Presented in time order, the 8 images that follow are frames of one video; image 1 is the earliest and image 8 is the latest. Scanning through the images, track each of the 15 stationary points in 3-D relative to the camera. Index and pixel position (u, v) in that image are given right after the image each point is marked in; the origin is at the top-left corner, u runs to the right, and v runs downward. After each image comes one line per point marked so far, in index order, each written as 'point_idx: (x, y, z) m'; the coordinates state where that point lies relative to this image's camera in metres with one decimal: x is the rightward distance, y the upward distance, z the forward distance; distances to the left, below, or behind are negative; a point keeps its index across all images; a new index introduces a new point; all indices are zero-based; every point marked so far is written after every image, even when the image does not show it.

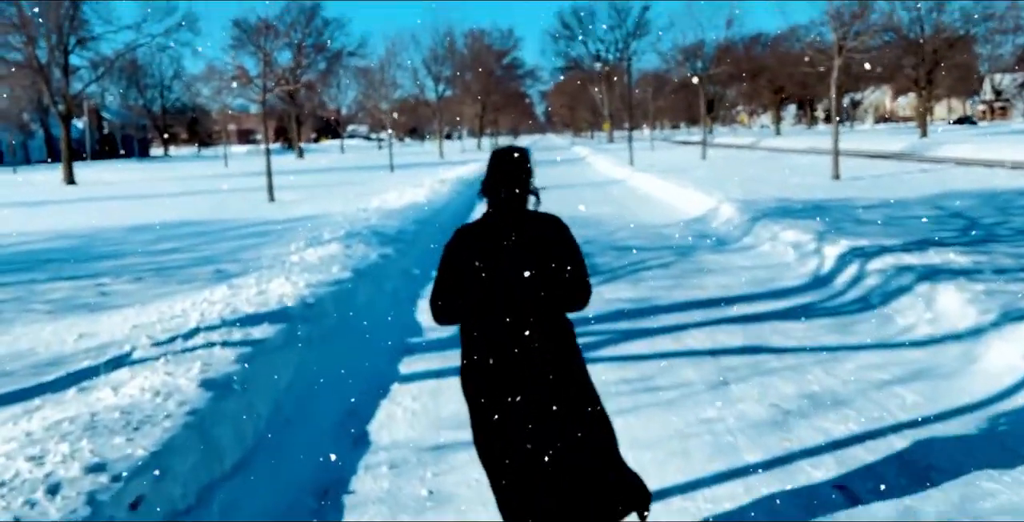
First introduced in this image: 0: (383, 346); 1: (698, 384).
0: (-1.0, -0.7, +6.5) m
1: (+1.3, -0.8, +5.6) m
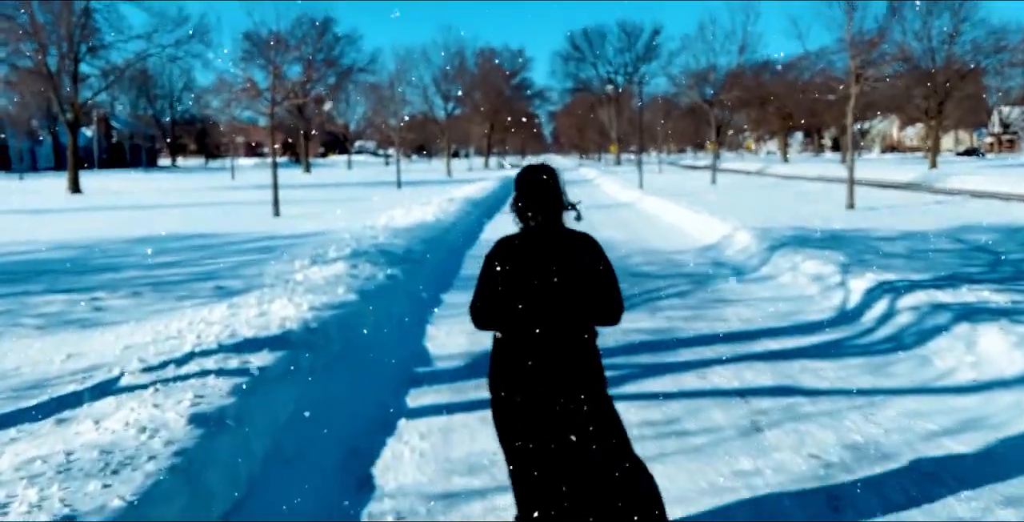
0: (-0.9, -0.9, +6.2) m
1: (+1.4, -1.1, +5.2) m
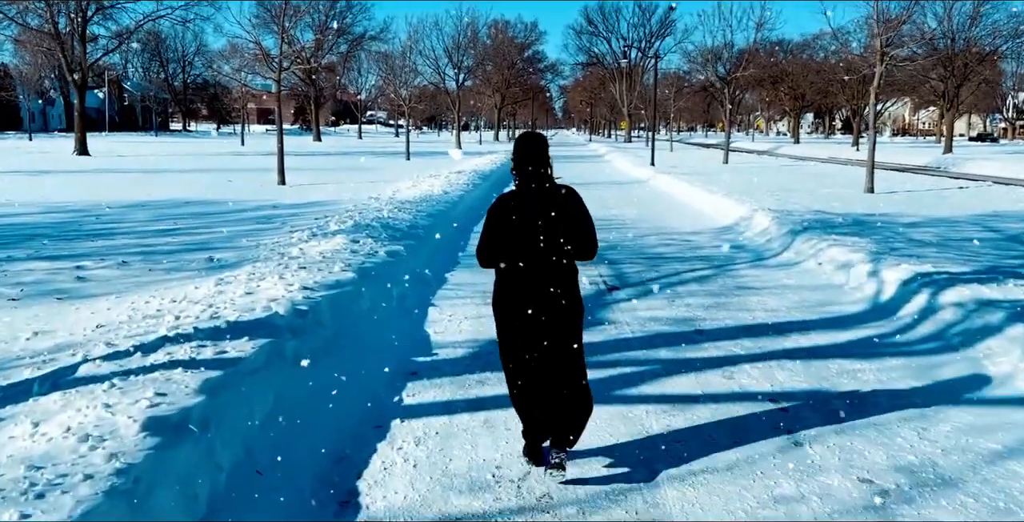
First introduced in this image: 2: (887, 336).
0: (-0.9, -0.7, +5.6) m
1: (+1.4, -1.0, +4.6) m
2: (+3.2, -0.6, +7.0) m
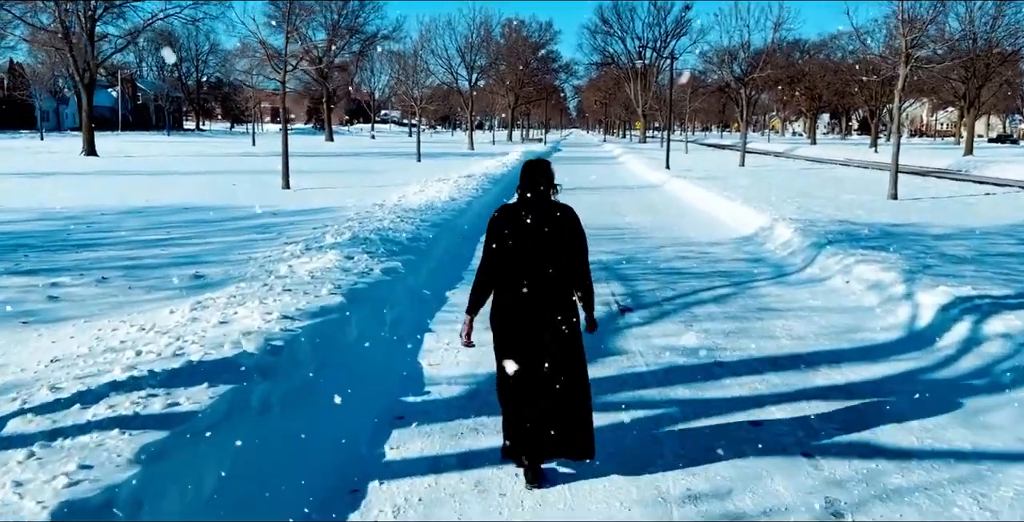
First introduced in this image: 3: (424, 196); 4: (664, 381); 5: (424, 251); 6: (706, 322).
0: (-0.9, -0.9, +5.0) m
1: (+1.4, -1.2, +4.0) m
2: (+3.2, -0.9, +6.4) m
3: (-1.9, +1.4, +17.4) m
4: (+1.1, -0.9, +6.1) m
5: (-1.1, +0.1, +10.1) m
6: (+1.9, -0.6, +8.0) m
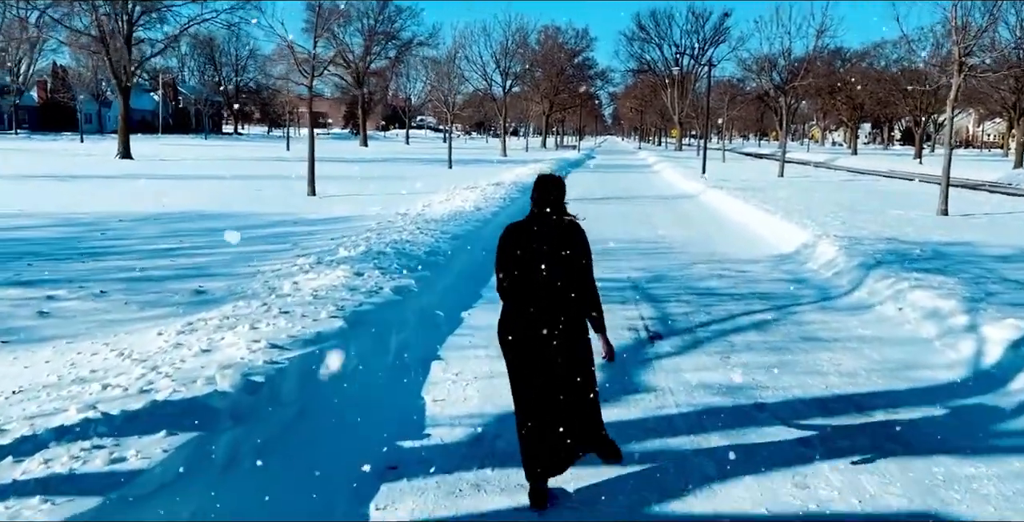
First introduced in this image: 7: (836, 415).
0: (-0.8, -1.1, +4.4) m
1: (+1.4, -1.4, +3.3) m
2: (+3.3, -1.1, +5.6) m
3: (-1.3, +1.2, +16.8) m
4: (+1.2, -1.1, +5.4) m
5: (-0.8, -0.1, +9.5) m
6: (+2.1, -0.8, +7.3) m
7: (+2.2, -1.1, +5.7) m
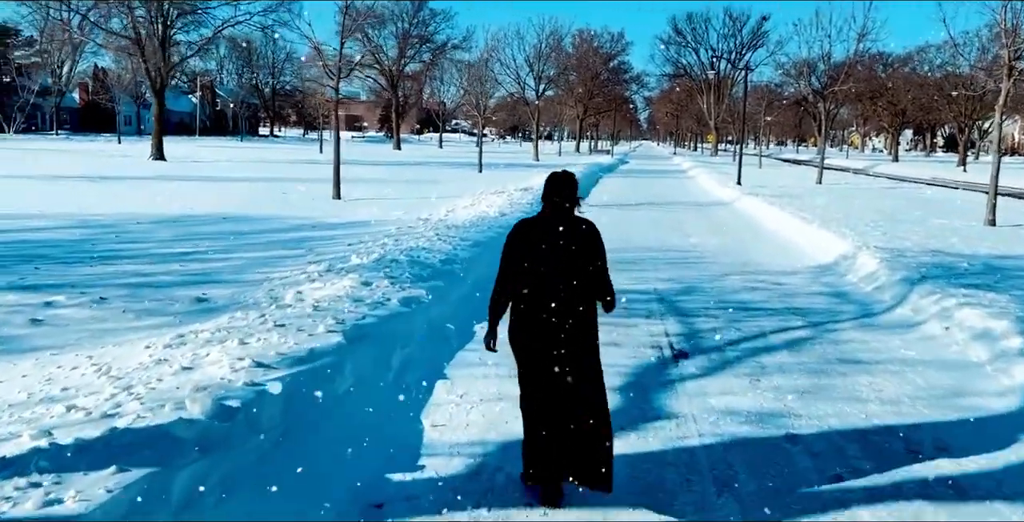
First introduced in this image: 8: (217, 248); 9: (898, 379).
0: (-0.8, -1.1, +3.9) m
1: (+1.3, -1.5, +2.7) m
2: (+3.4, -1.2, +5.0) m
3: (-0.8, +1.0, +16.4) m
4: (+1.2, -1.2, +4.9) m
5: (-0.6, -0.2, +9.1) m
6: (+2.2, -0.9, +6.7) m
7: (+2.3, -1.2, +5.1) m
8: (-4.1, +0.2, +11.4) m
9: (+3.2, -1.0, +6.7) m
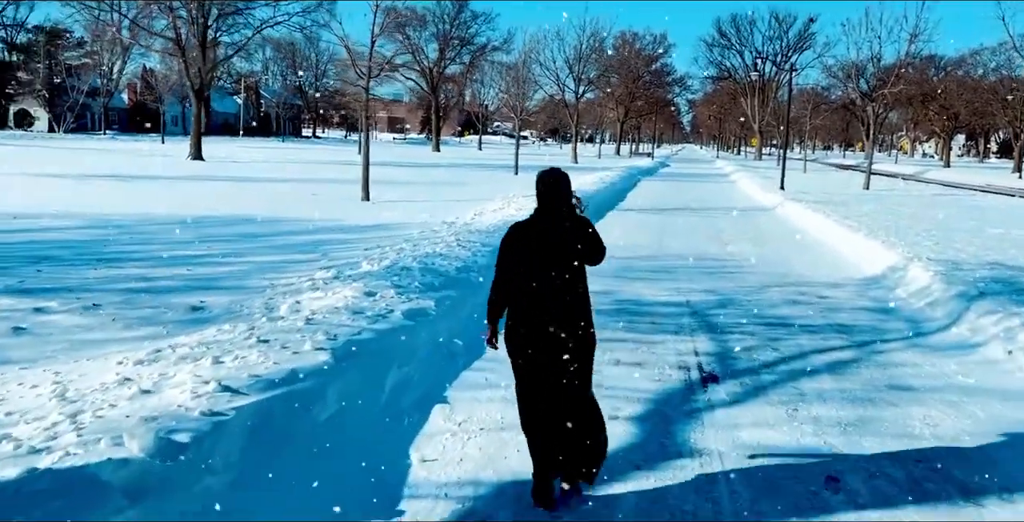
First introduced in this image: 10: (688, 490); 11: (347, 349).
0: (-0.9, -1.2, +3.4) m
1: (+1.2, -1.6, +2.1) m
2: (+3.3, -1.3, +4.2) m
3: (-0.2, +0.9, +15.9) m
4: (+1.2, -1.3, +4.2) m
5: (-0.4, -0.2, +8.5) m
6: (+2.2, -1.1, +6.0) m
7: (+2.3, -1.3, +4.4) m
8: (-3.8, +0.1, +11.0) m
9: (+3.2, -1.1, +6.0) m
10: (+0.9, -1.3, +4.3) m
11: (-1.1, -0.6, +5.7) m
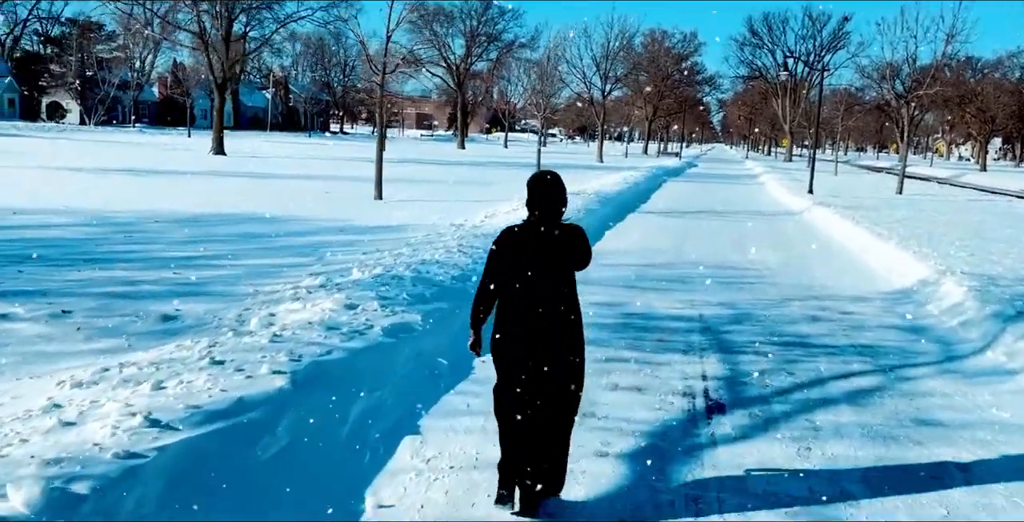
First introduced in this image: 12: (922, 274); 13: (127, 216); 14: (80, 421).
0: (-1.1, -1.3, +2.9) m
1: (+0.9, -1.7, +1.5) m
2: (+3.2, -1.5, +3.6) m
3: (0.0, +0.8, +15.3) m
4: (+1.0, -1.4, +3.6) m
5: (-0.4, -0.3, +8.0) m
6: (+2.1, -1.2, +5.4) m
7: (+2.1, -1.4, +3.8) m
8: (-3.7, +0.1, +10.5) m
9: (+3.1, -1.3, +5.3) m
10: (+0.8, -1.4, +3.7) m
11: (-1.2, -0.7, +5.2) m
12: (+5.8, -0.2, +11.7) m
13: (-6.5, +0.8, +13.8) m
14: (-2.1, -0.8, +4.0) m
